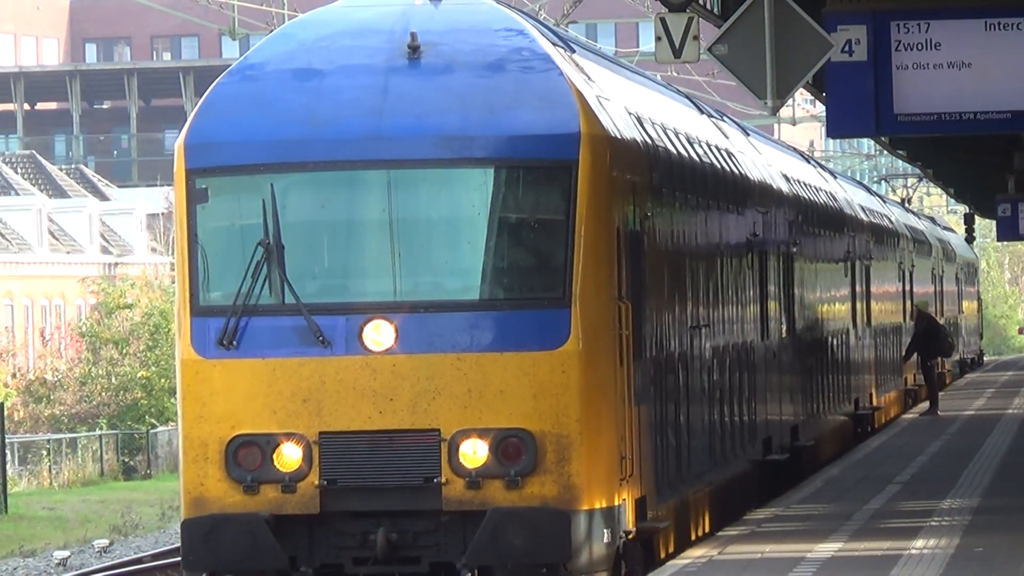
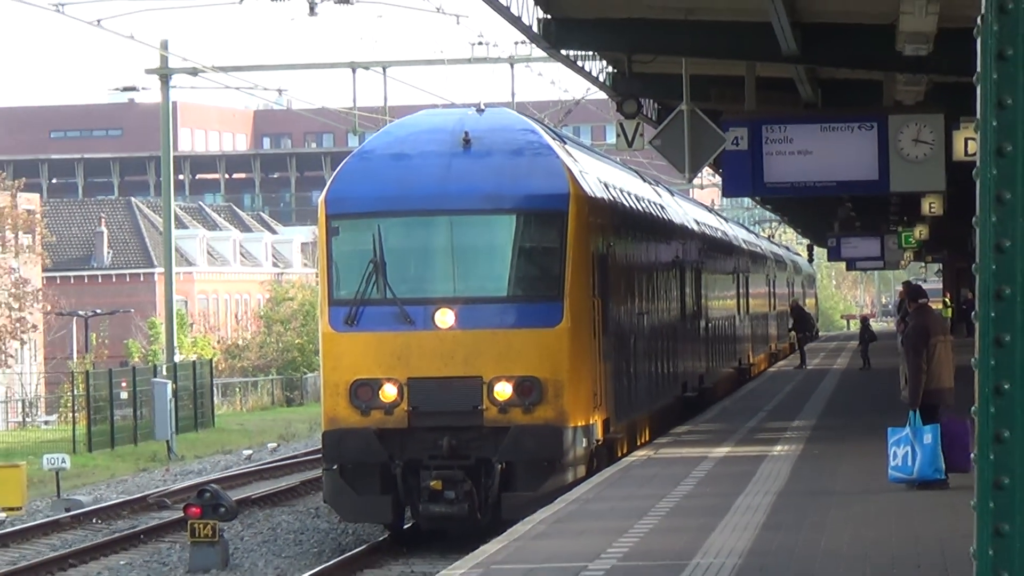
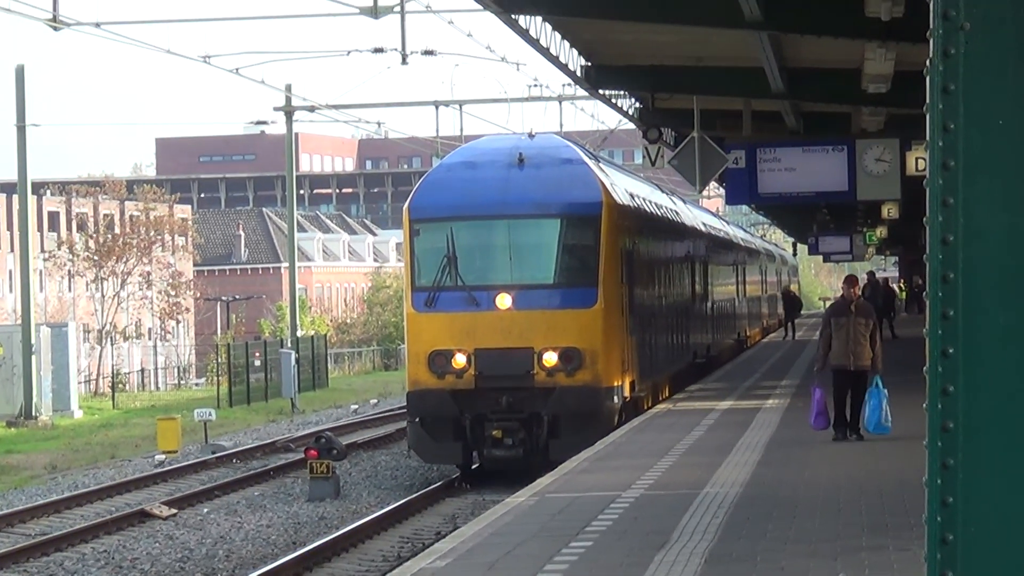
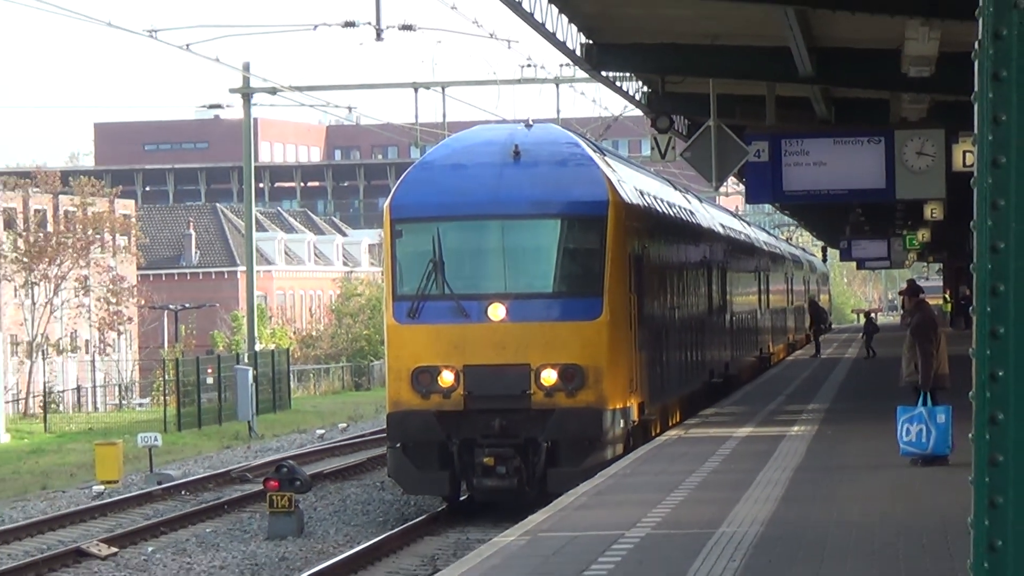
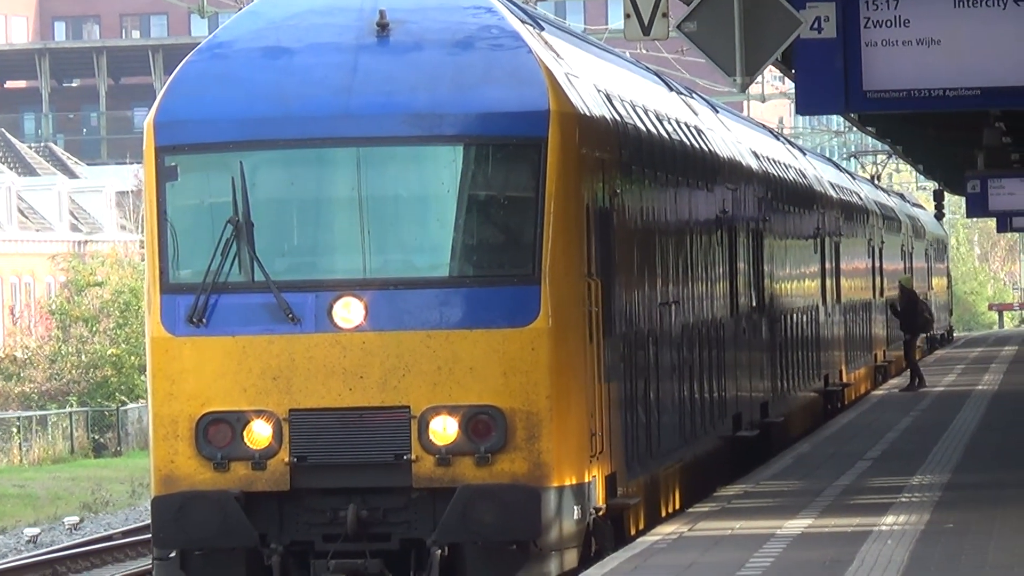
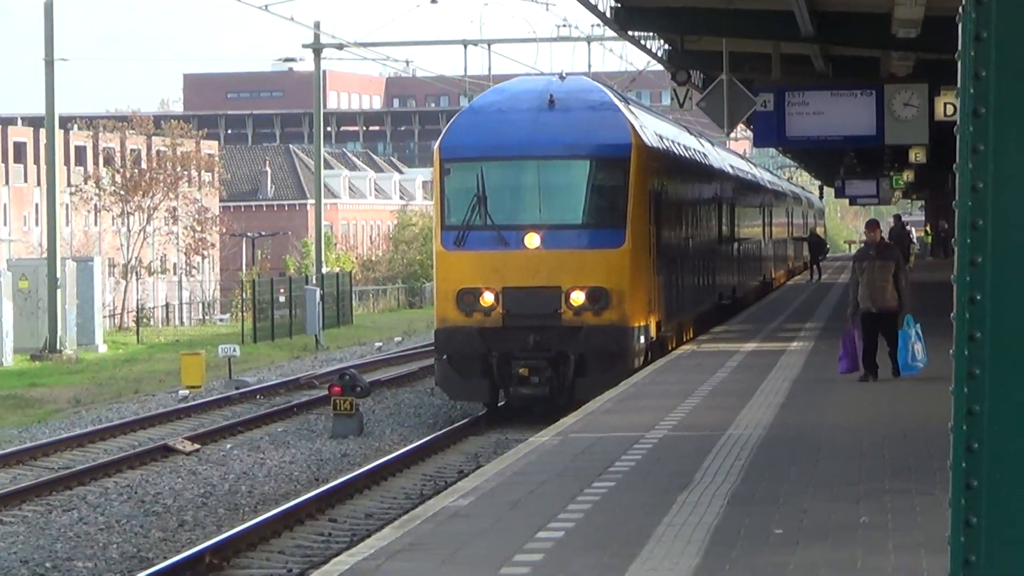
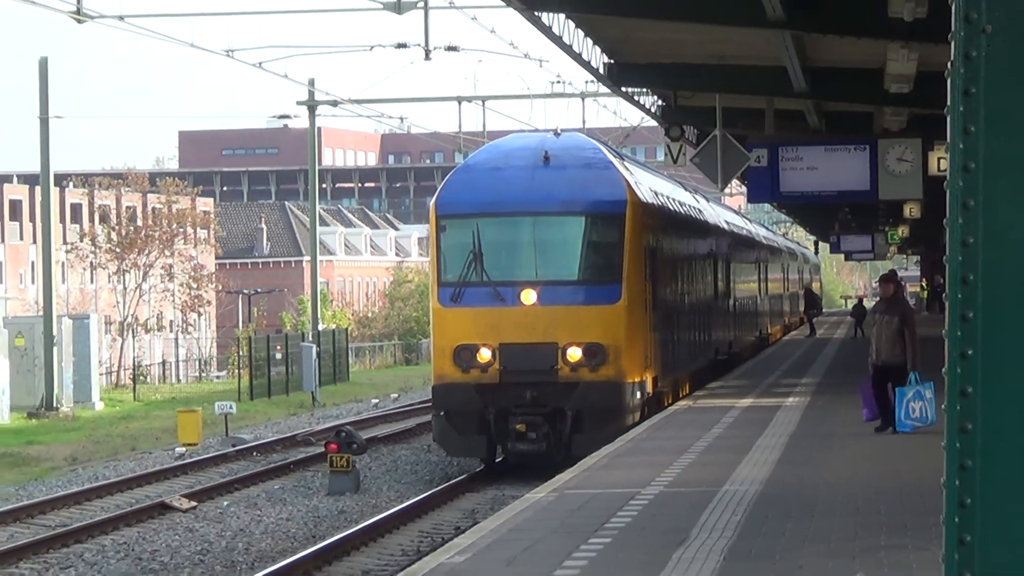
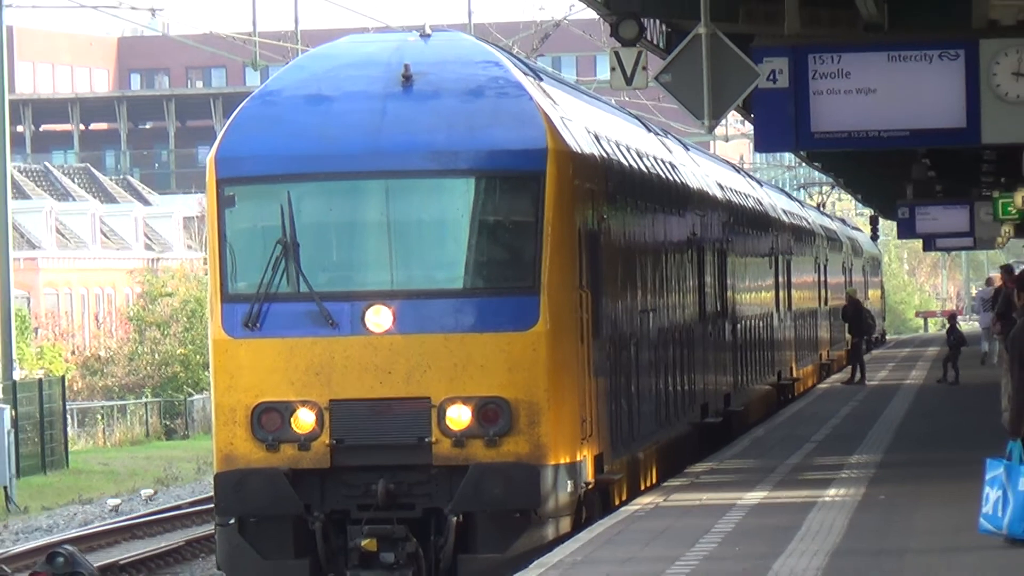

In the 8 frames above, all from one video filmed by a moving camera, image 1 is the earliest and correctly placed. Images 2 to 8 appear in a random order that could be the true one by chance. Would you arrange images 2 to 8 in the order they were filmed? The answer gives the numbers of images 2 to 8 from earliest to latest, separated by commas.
5, 8, 2, 4, 7, 6, 3
